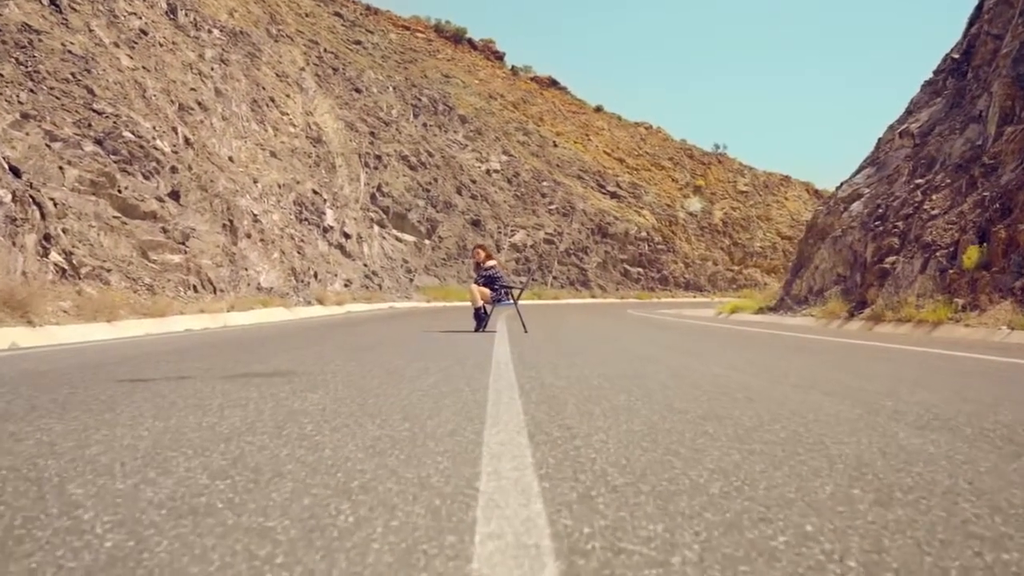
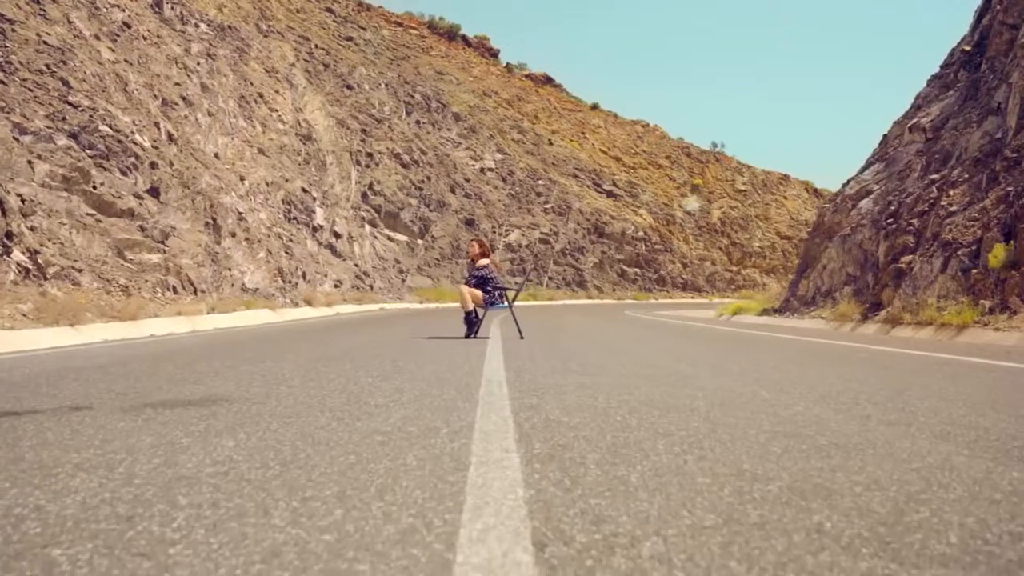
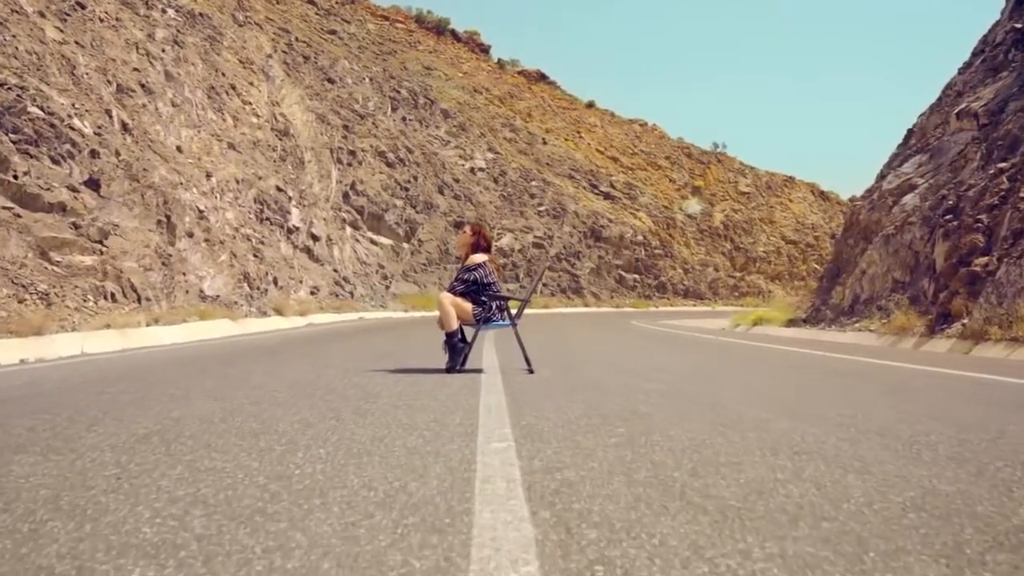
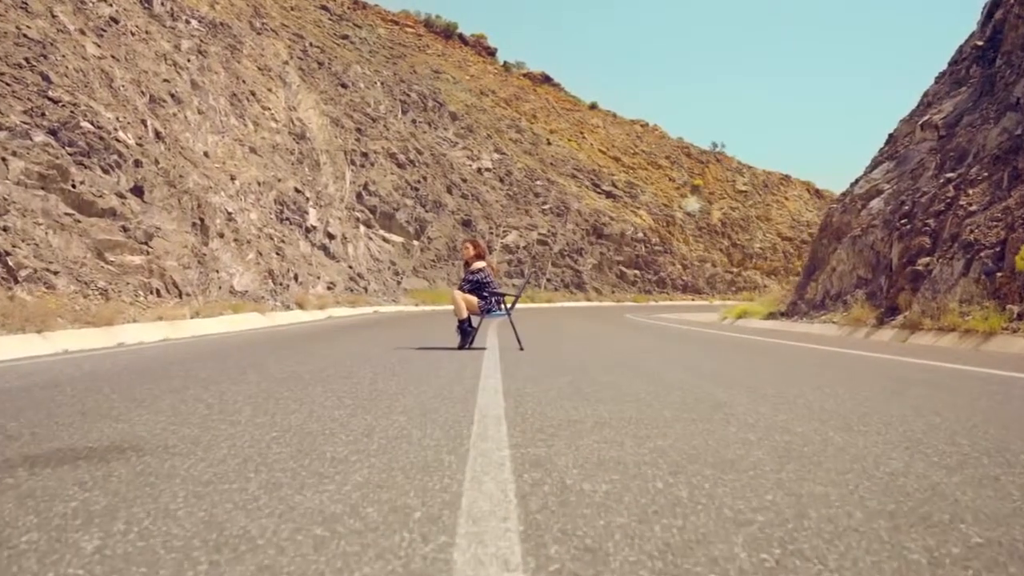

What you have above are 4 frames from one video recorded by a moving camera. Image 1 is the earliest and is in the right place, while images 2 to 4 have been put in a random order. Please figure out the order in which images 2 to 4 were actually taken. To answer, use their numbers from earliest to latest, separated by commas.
2, 4, 3
